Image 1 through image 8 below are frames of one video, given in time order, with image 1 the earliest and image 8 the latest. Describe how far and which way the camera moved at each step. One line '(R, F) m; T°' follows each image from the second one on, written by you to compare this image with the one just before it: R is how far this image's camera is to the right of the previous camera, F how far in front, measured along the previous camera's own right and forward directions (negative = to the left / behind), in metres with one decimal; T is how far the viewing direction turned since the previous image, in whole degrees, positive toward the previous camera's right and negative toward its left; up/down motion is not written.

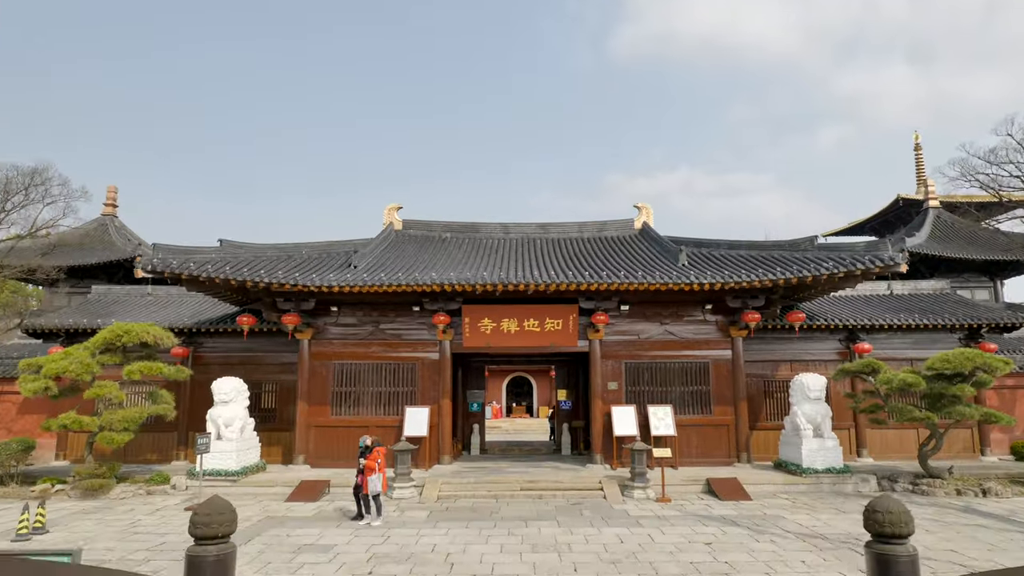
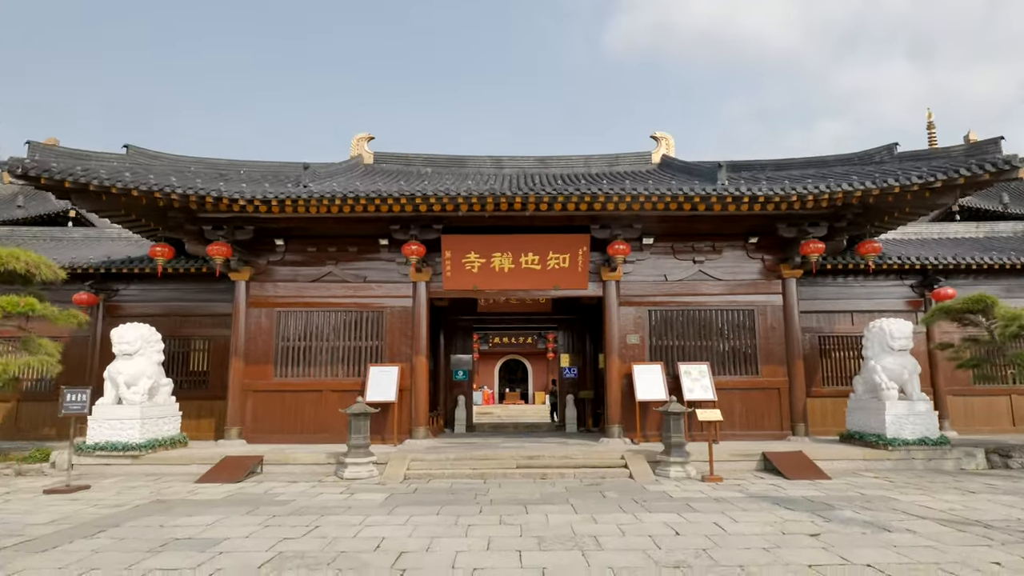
(0.0, +3.0) m; +1°
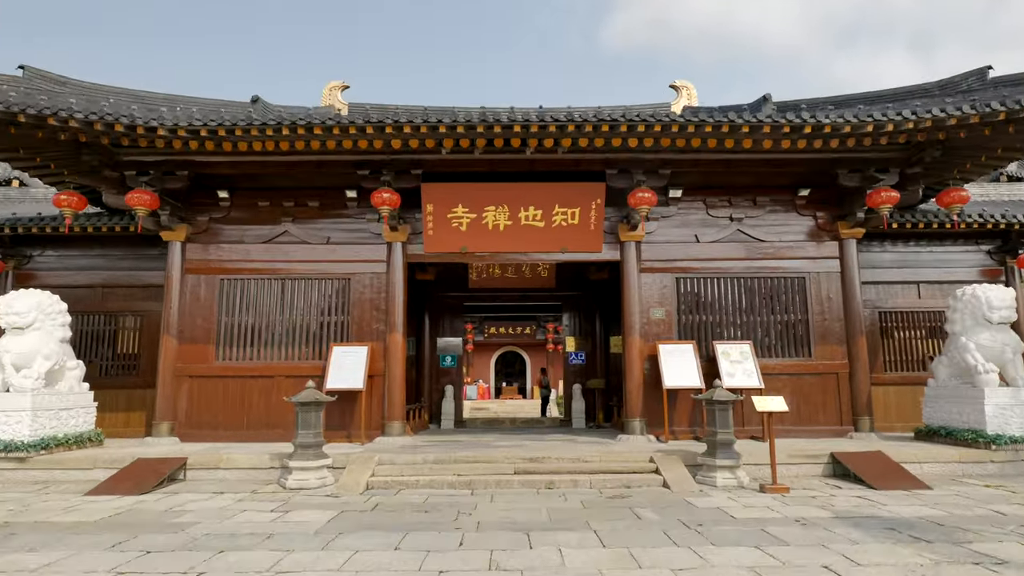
(0.0, +2.1) m; 0°
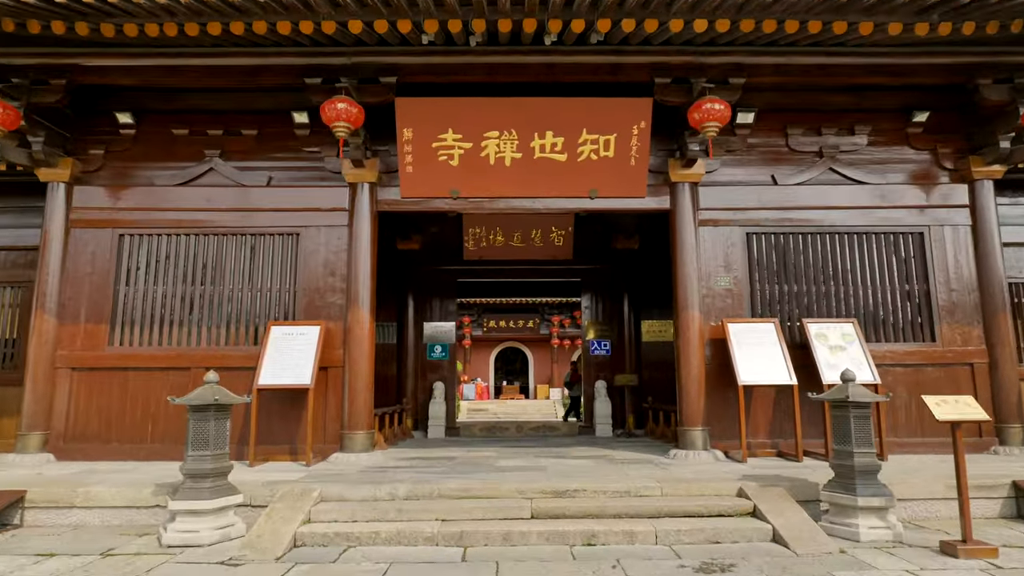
(-0.1, +2.5) m; 0°
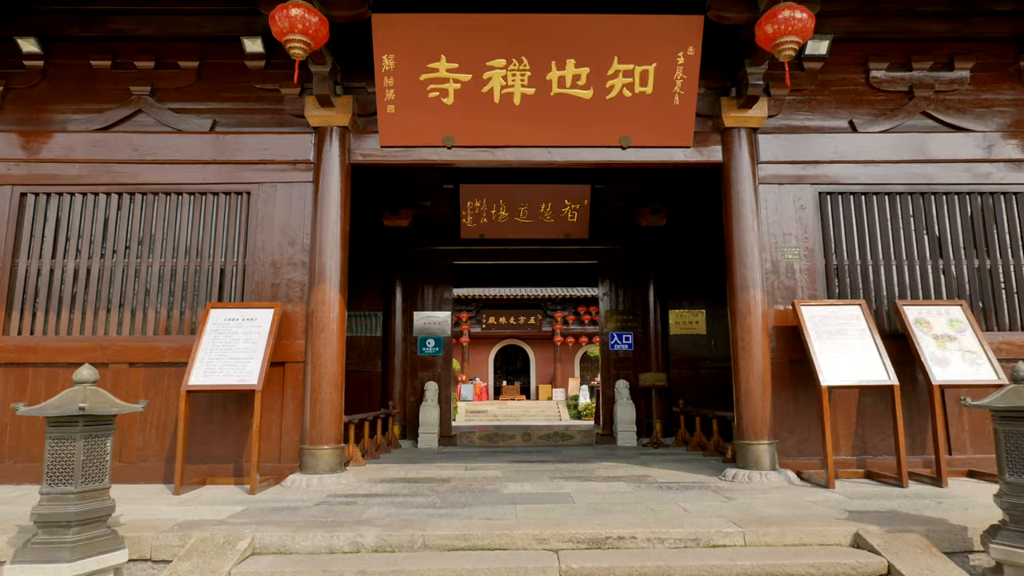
(-0.1, +1.4) m; 0°
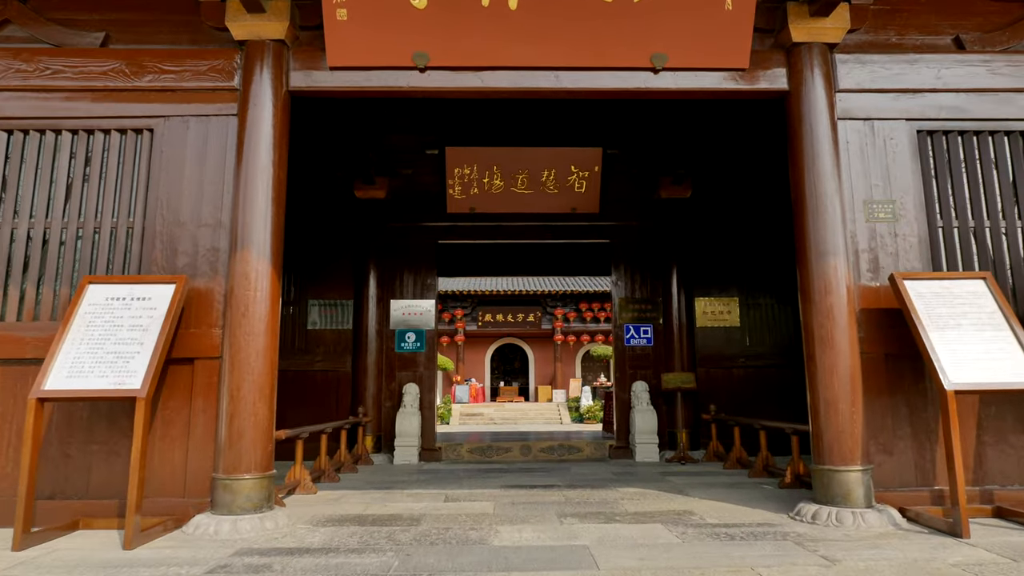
(0.0, +1.3) m; 0°
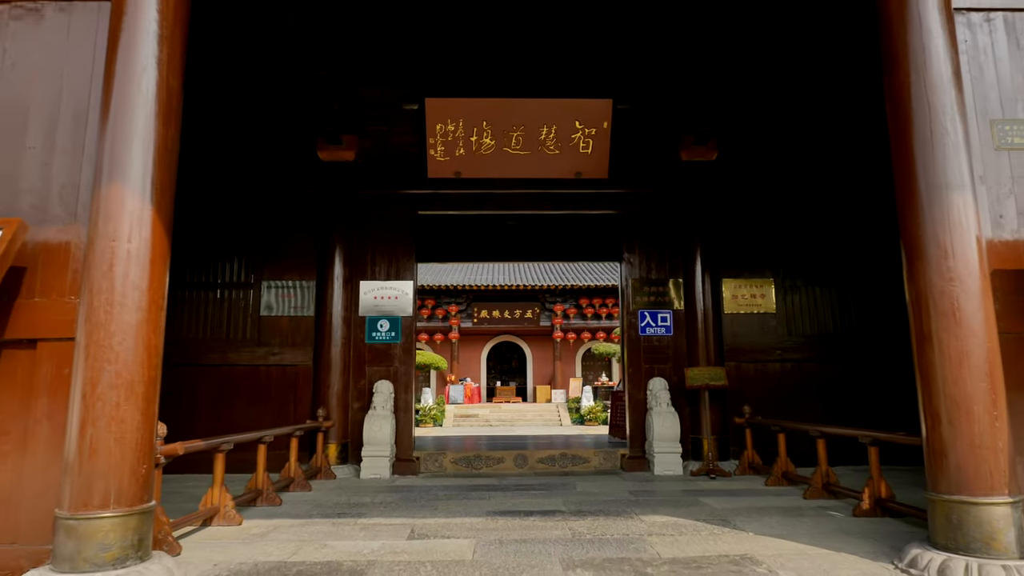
(0.0, +1.1) m; 0°
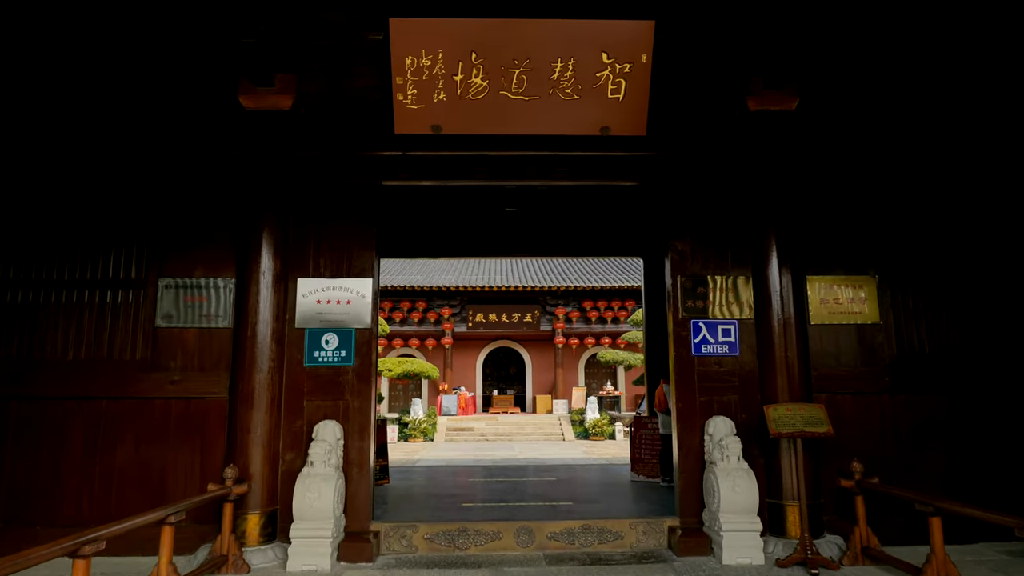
(0.0, +1.6) m; 0°
